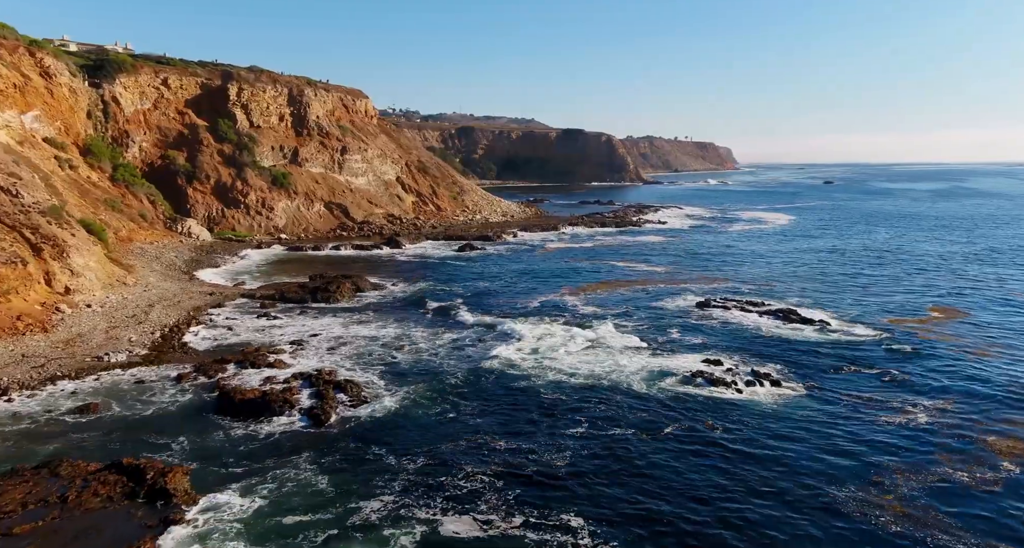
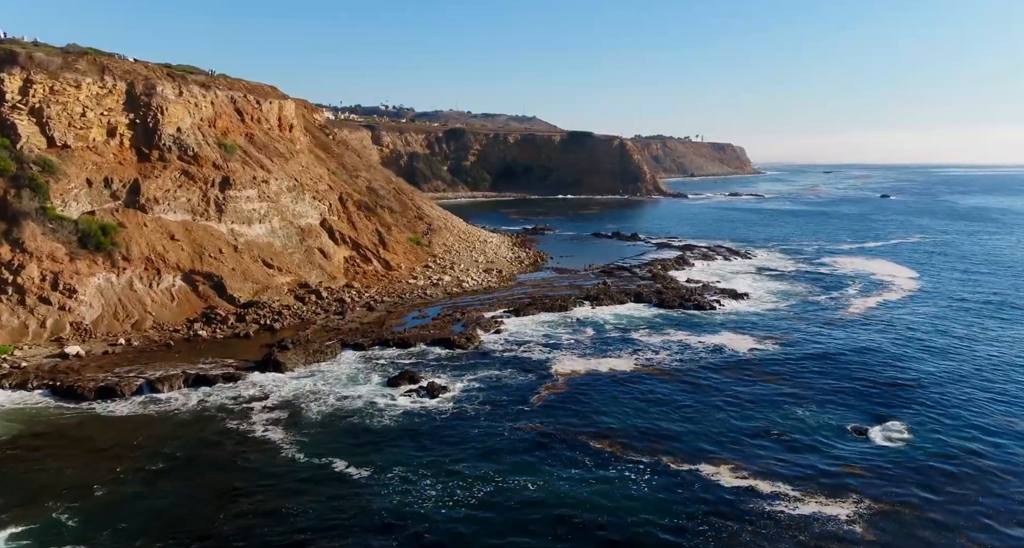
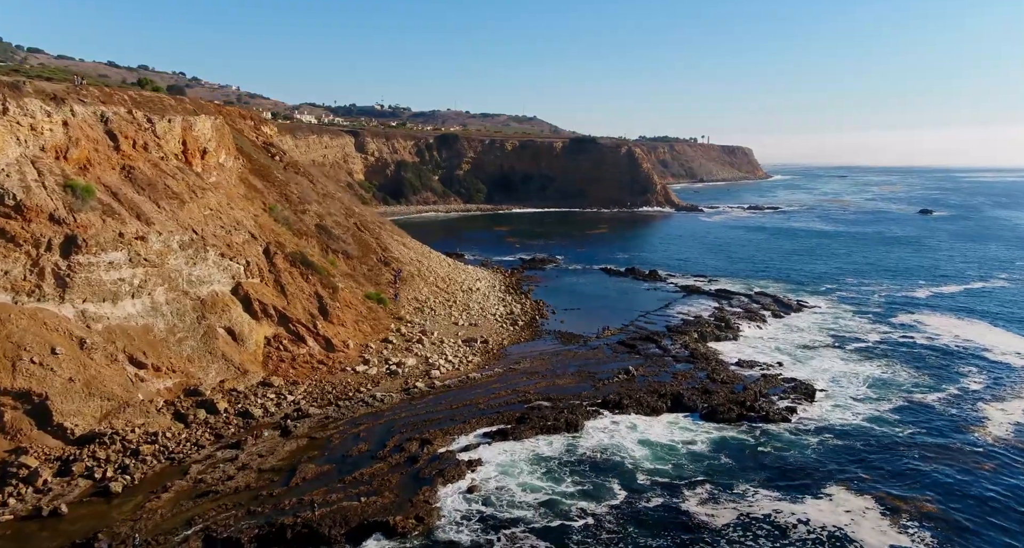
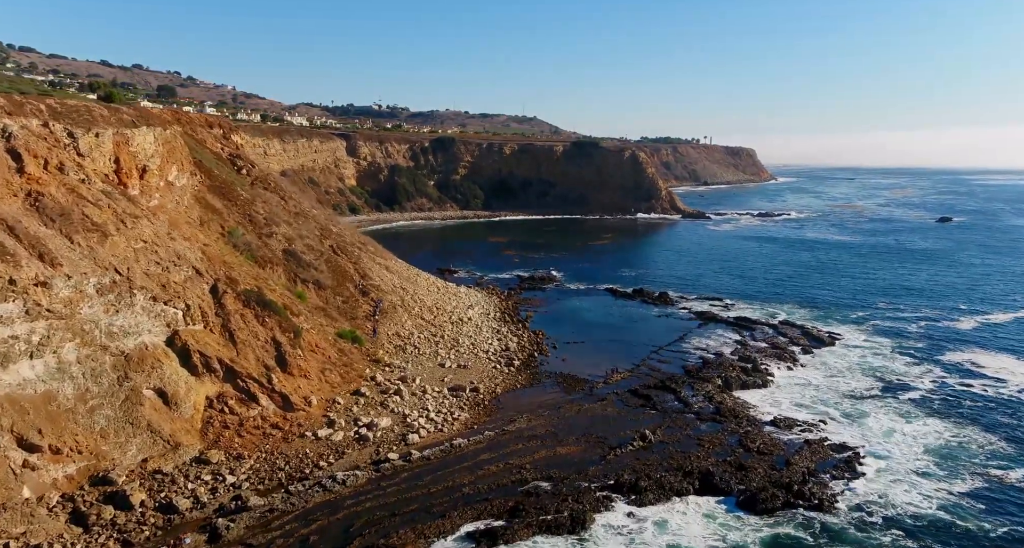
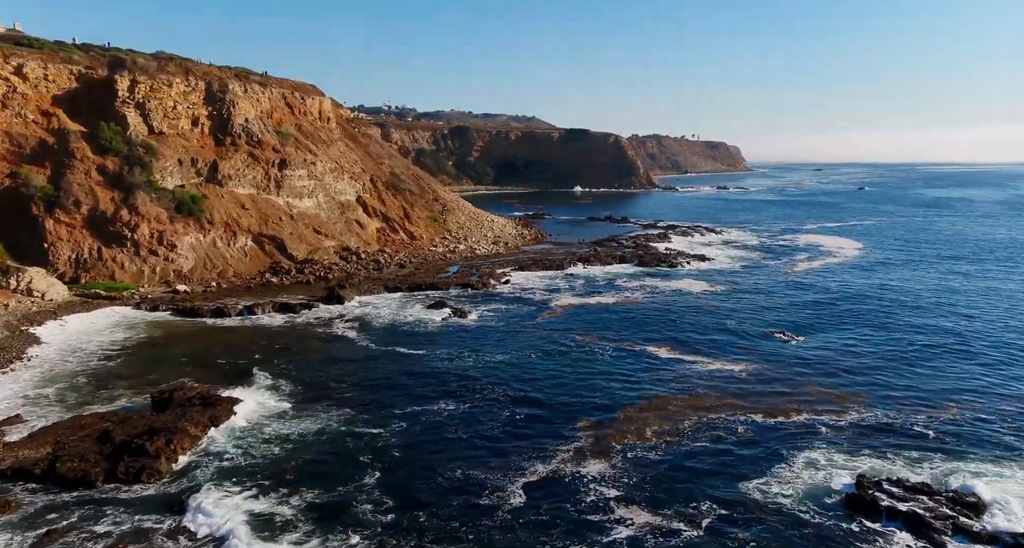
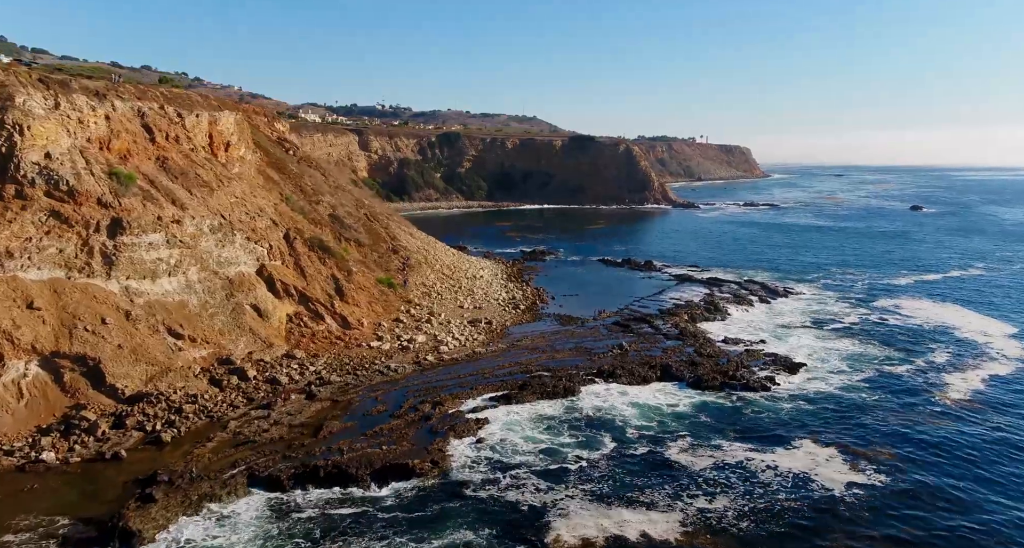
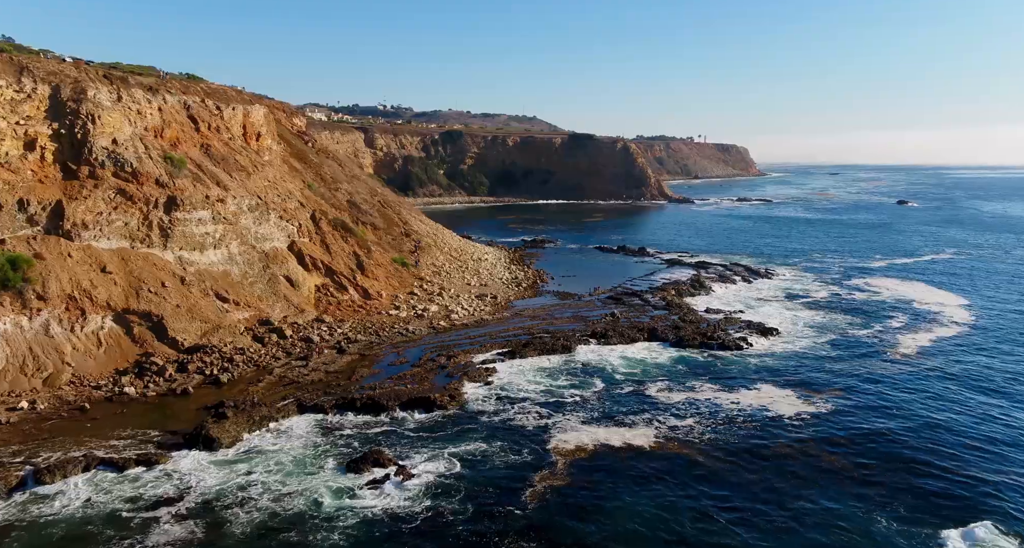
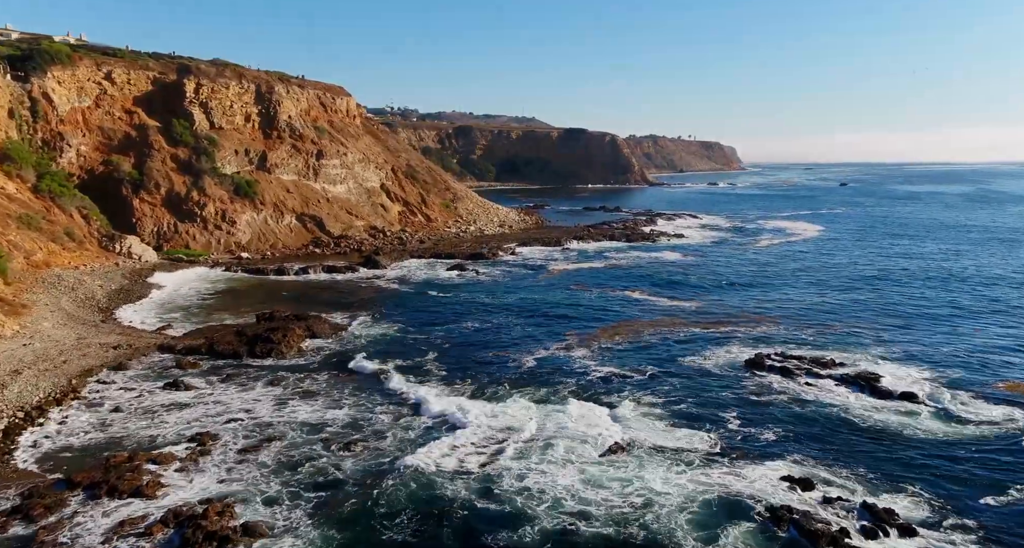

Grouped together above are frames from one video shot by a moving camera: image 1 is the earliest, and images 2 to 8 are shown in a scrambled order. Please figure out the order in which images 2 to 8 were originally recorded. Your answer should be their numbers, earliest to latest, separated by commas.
8, 5, 2, 7, 6, 3, 4
